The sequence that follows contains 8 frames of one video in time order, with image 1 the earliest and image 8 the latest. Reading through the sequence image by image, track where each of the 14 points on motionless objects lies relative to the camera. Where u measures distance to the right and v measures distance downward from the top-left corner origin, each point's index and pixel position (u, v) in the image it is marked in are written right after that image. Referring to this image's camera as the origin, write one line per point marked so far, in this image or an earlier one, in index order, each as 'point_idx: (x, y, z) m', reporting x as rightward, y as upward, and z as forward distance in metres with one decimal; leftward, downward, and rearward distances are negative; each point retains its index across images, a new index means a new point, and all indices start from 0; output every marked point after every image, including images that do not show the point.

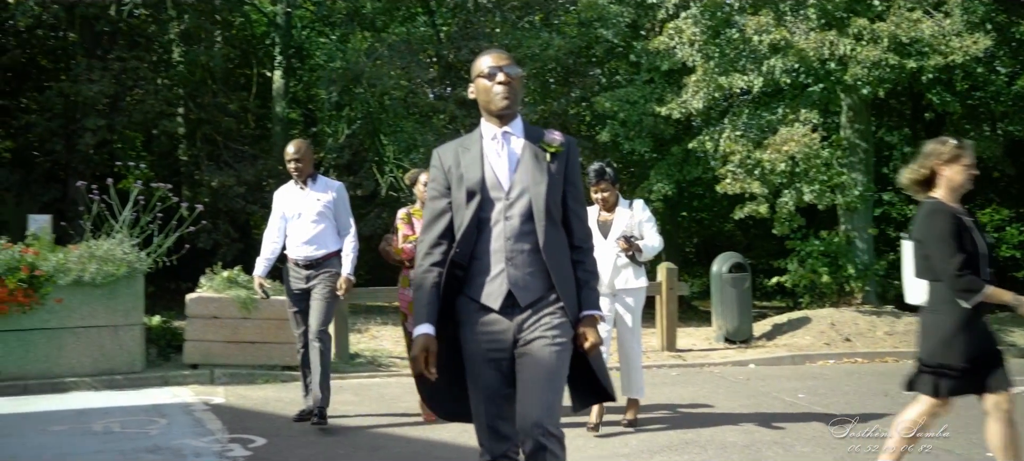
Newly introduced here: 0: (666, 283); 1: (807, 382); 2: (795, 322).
0: (+1.7, -0.6, +13.0) m
1: (+2.8, -1.4, +11.2) m
2: (+3.7, -1.2, +15.2) m
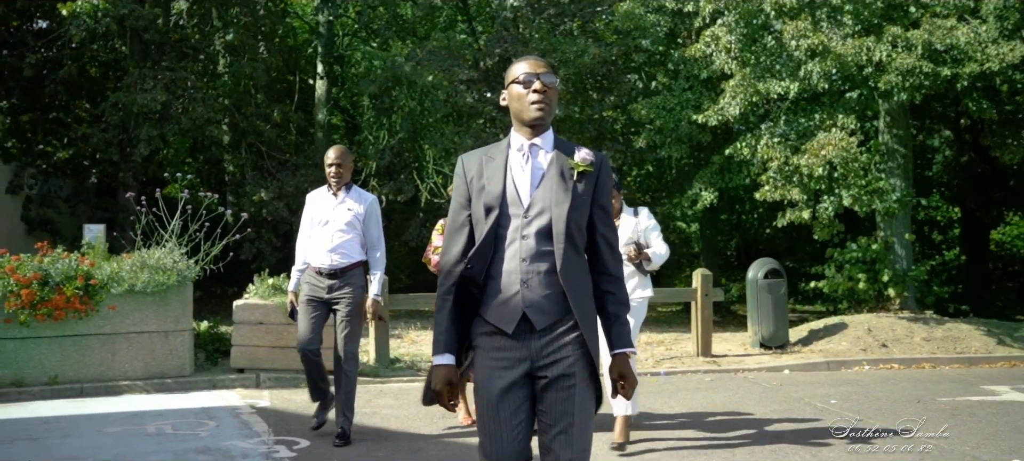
0: (+2.1, -0.7, +13.2) m
1: (+3.2, -1.5, +11.3) m
2: (+4.2, -1.3, +15.3) m
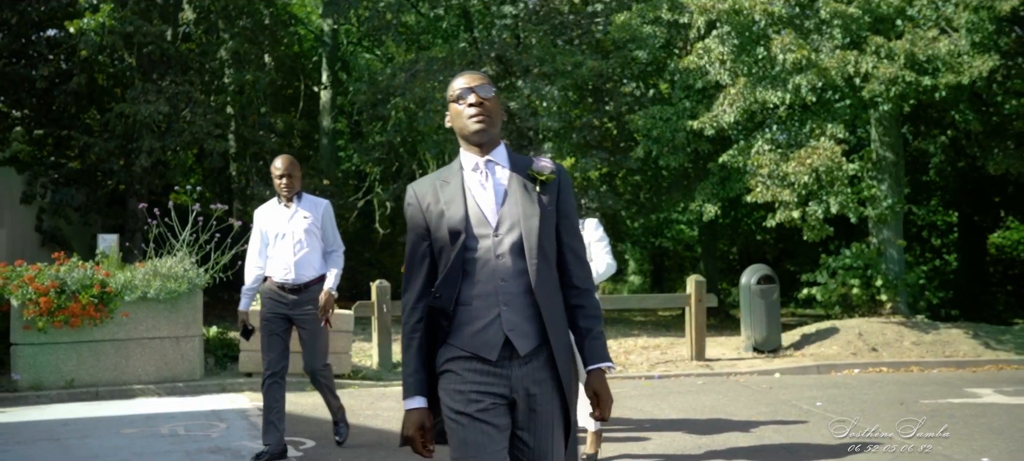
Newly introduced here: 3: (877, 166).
0: (+2.1, -0.7, +13.6) m
1: (+3.1, -1.6, +11.7) m
2: (+4.2, -1.4, +15.6) m
3: (+5.4, +1.0, +17.4) m
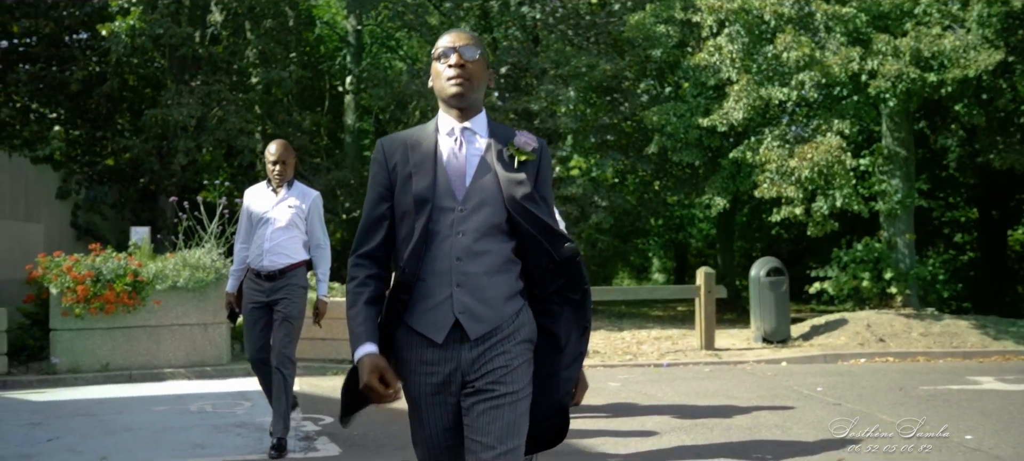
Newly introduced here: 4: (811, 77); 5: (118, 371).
0: (+2.3, -0.7, +14.0) m
1: (+3.3, -1.5, +12.1) m
2: (+4.4, -1.3, +16.0) m
3: (+5.7, +1.0, +17.7) m
4: (+3.9, +2.0, +15.4) m
5: (-3.5, -1.2, +10.3) m
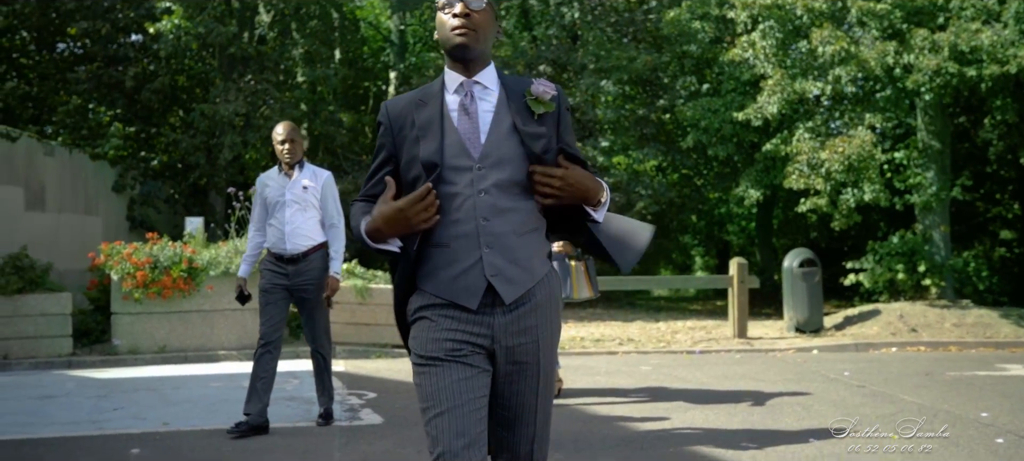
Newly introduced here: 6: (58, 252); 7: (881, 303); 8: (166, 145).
0: (+2.8, -0.6, +14.3) m
1: (+3.7, -1.4, +12.4) m
2: (+4.9, -1.2, +16.3) m
3: (+6.3, +1.2, +17.9) m
4: (+4.4, +2.1, +15.7) m
5: (-3.1, -1.1, +10.9) m
6: (-5.9, -0.3, +15.1) m
7: (+6.0, -1.2, +19.0) m
8: (-5.7, +1.4, +19.3) m
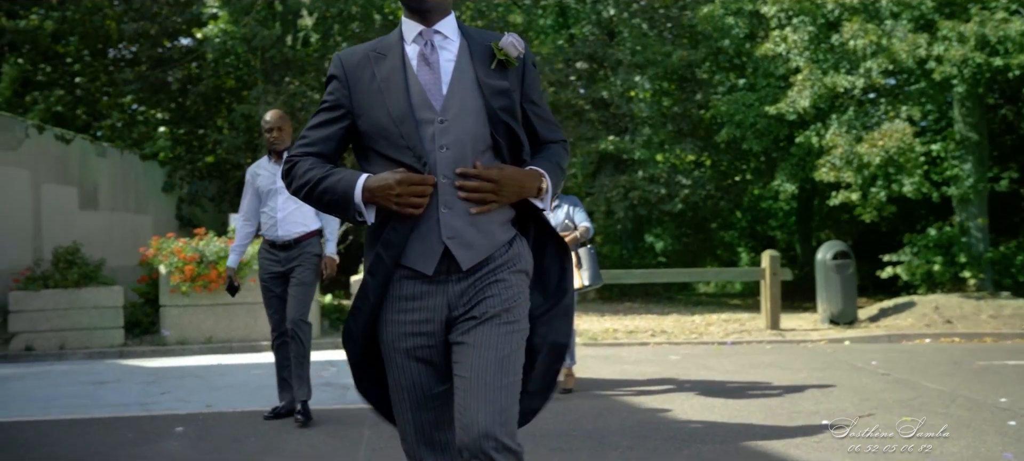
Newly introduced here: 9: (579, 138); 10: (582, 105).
0: (+3.2, -0.5, +14.5) m
1: (+4.0, -1.3, +12.6) m
2: (+5.4, -1.1, +16.4) m
3: (+6.9, +1.3, +18.0) m
4: (+4.9, +2.2, +15.8) m
5: (-2.8, -1.1, +11.3) m
6: (-5.4, -0.3, +15.7) m
7: (+6.6, -1.1, +19.1) m
8: (-5.1, +1.4, +19.9) m
9: (+1.0, +1.5, +18.7) m
10: (+1.1, +2.0, +18.9) m
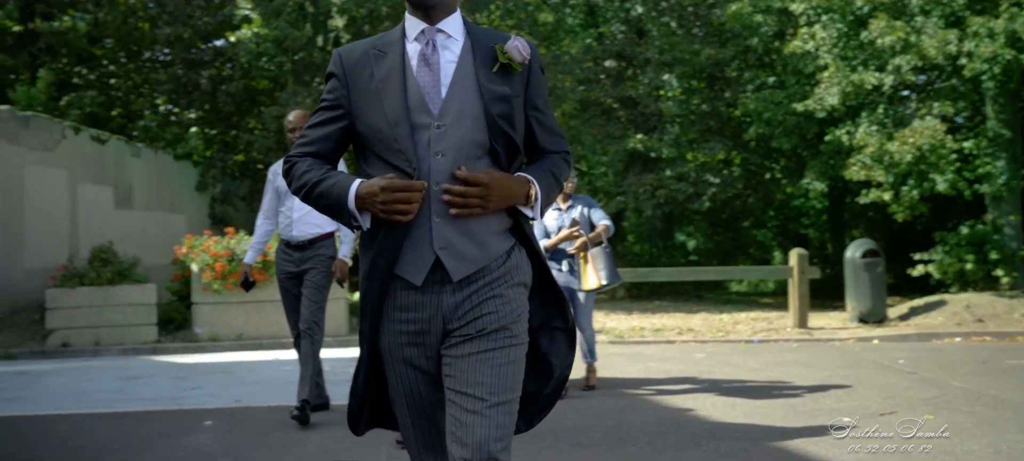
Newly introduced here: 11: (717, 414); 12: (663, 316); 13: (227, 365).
0: (+3.6, -0.5, +14.5) m
1: (+4.3, -1.3, +12.6) m
2: (+5.8, -1.0, +16.3) m
3: (+7.3, +1.3, +17.9) m
4: (+5.3, +2.2, +15.8) m
5: (-2.6, -1.1, +11.5) m
6: (-5.0, -0.2, +15.9) m
7: (+7.1, -1.0, +19.0) m
8: (-4.6, +1.4, +20.1) m
9: (+1.5, +1.5, +18.7) m
10: (+1.6, +2.0, +18.9) m
11: (+1.4, -1.2, +7.9) m
12: (+2.0, -1.2, +15.9) m
13: (-2.2, -1.1, +9.3) m
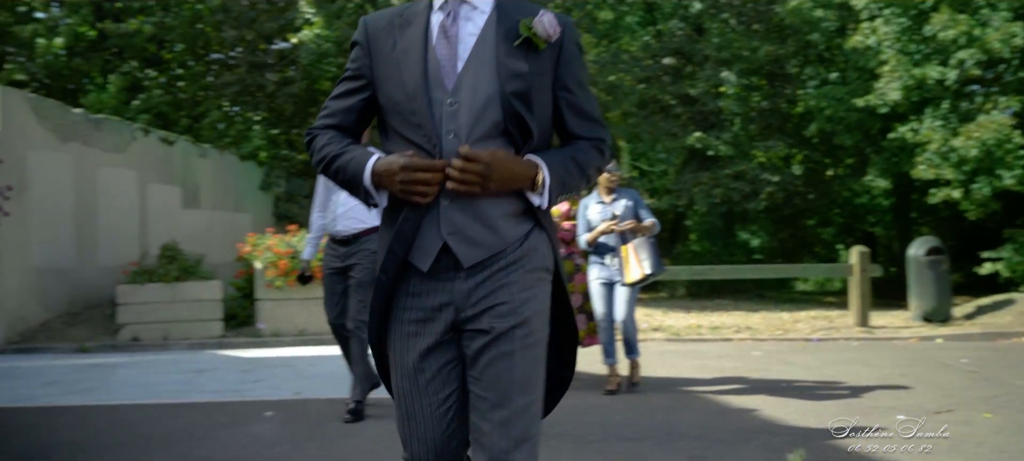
0: (+4.3, -0.4, +14.4) m
1: (+5.0, -1.3, +12.4) m
2: (+6.7, -1.0, +16.1) m
3: (+8.2, +1.3, +17.6) m
4: (+6.1, +2.3, +15.5) m
5: (-2.0, -1.1, +11.7) m
6: (-4.2, -0.2, +16.3) m
7: (+8.1, -1.0, +18.7) m
8: (-3.5, +1.5, +20.4) m
9: (+2.5, +1.5, +18.7) m
10: (+2.6, +2.1, +18.9) m
11: (+1.8, -1.2, +7.9) m
12: (+2.9, -1.1, +15.9) m
13: (-1.8, -1.0, +9.5) m
